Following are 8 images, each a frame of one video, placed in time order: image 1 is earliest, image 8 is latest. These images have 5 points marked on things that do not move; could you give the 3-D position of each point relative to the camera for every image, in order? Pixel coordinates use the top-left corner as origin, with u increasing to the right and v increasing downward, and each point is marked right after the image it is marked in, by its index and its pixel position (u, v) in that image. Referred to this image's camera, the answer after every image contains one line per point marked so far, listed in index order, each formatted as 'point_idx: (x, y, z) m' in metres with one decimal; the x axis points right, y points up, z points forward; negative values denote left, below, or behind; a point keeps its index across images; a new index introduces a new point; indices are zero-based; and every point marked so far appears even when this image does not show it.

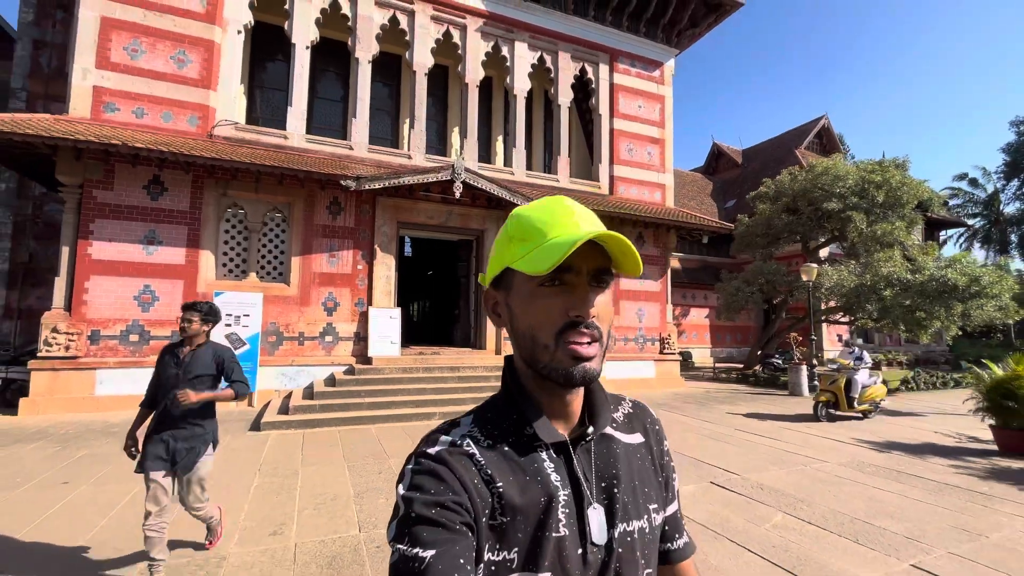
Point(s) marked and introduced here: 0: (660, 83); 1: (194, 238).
0: (+4.0, +5.6, +12.6) m
1: (-5.7, +0.9, +8.3) m
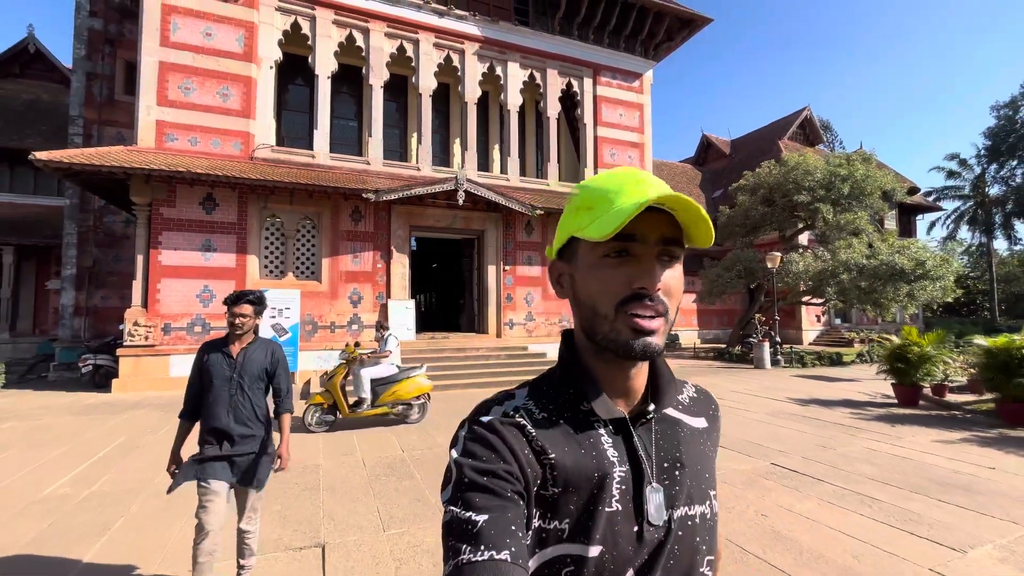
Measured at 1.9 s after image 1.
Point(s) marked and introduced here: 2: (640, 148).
0: (+3.8, +5.9, +14.0) m
1: (-5.8, +0.9, +10.0) m
2: (+3.8, +4.2, +13.9) m
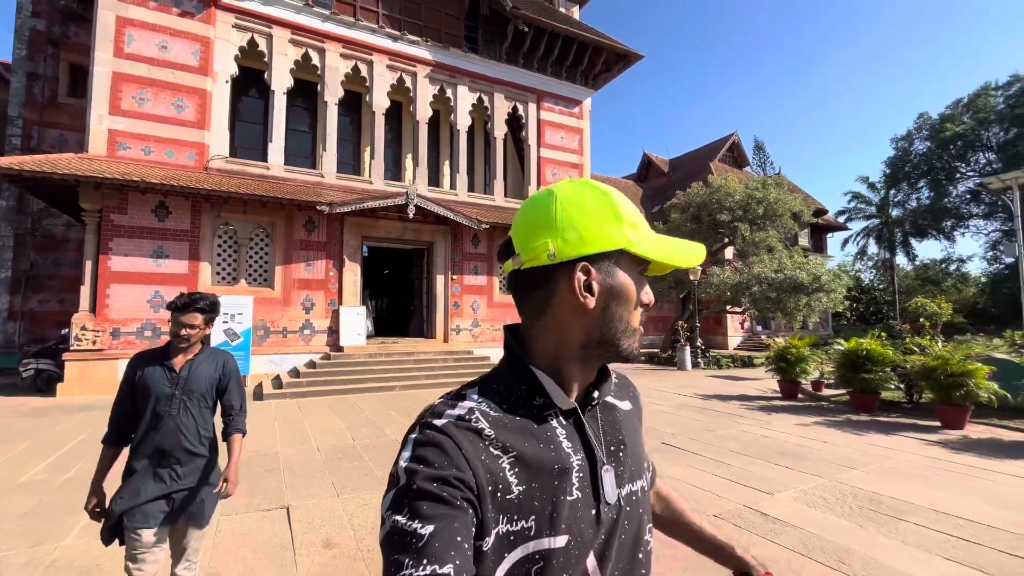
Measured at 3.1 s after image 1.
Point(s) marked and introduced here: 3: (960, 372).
0: (+2.2, +5.6, +15.3) m
1: (-7.0, +0.8, +10.3) m
2: (+2.2, +3.9, +15.2) m
3: (+6.4, -1.2, +6.7) m
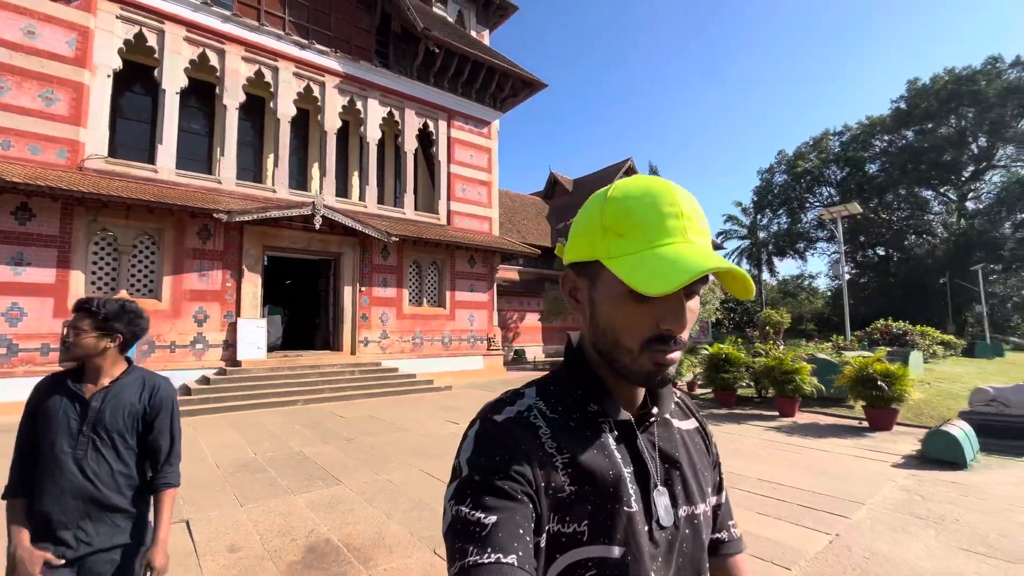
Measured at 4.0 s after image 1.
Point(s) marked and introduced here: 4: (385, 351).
0: (-0.9, +5.2, +16.1) m
1: (-8.9, +0.6, +9.3) m
2: (-0.8, +3.5, +15.9) m
3: (+4.9, -1.4, +8.2) m
4: (-3.6, -1.8, +13.2) m
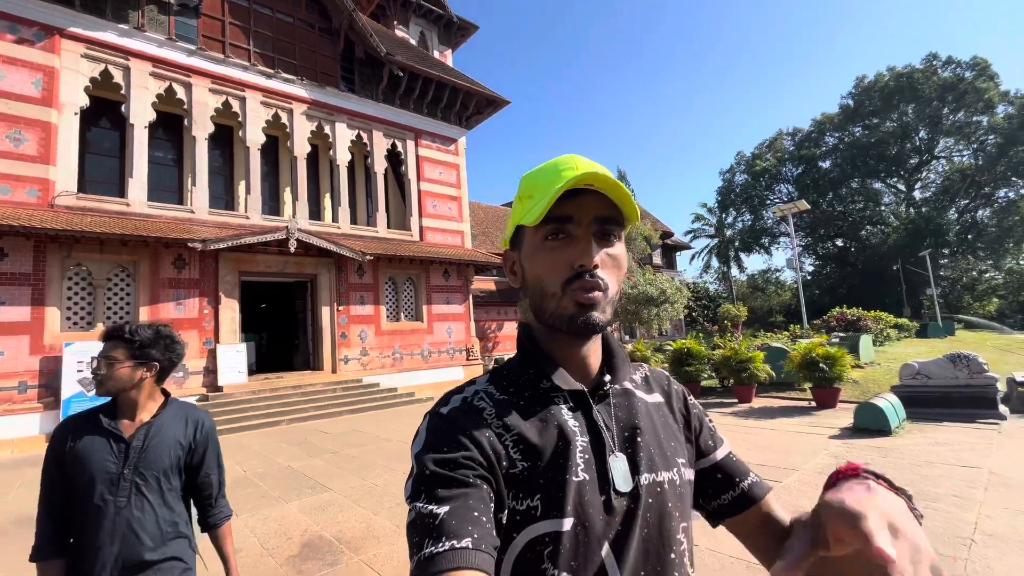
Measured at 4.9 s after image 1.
0: (-2.0, +4.8, +16.6) m
1: (-9.5, -0.2, +9.4) m
2: (-1.9, +3.1, +16.4) m
3: (+4.4, -1.3, +8.9) m
4: (-4.2, -2.3, +13.5) m
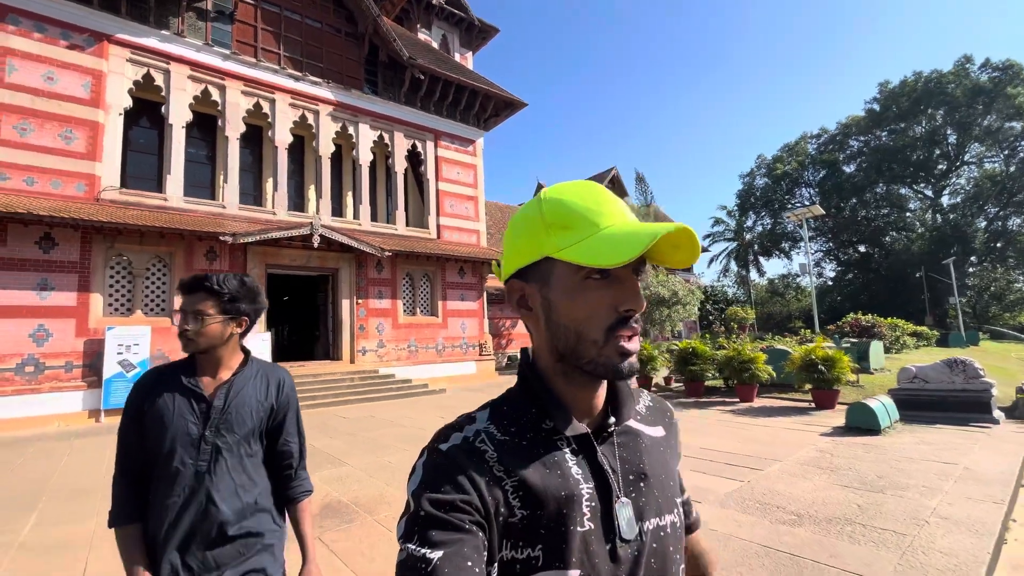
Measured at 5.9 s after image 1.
0: (-1.4, +4.9, +17.1) m
1: (-9.3, +0.1, +10.1) m
2: (-1.4, +3.2, +16.9) m
3: (+4.6, -1.4, +9.2) m
4: (-3.9, -2.1, +14.1) m
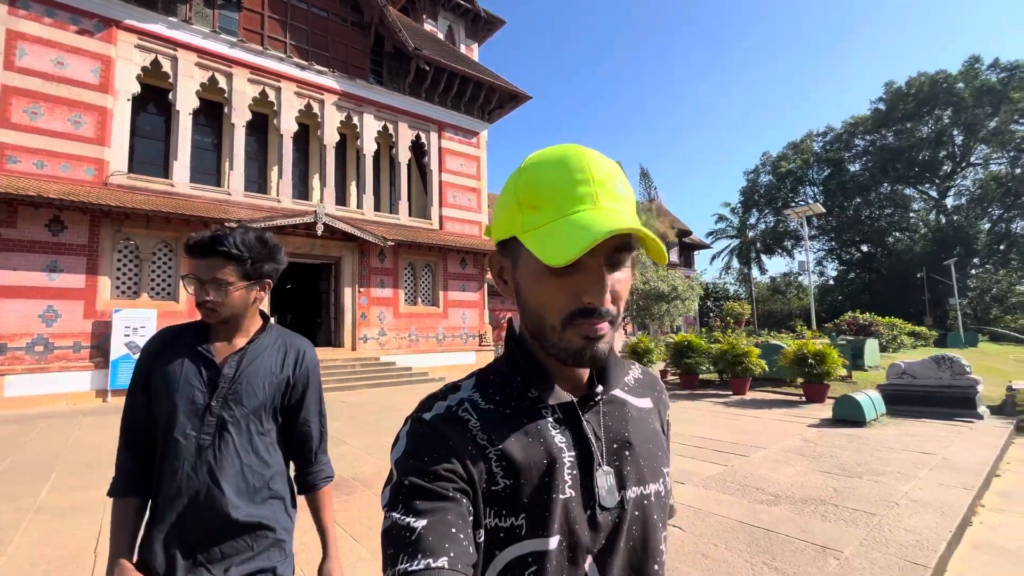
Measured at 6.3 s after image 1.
0: (-1.3, +5.2, +17.2) m
1: (-9.3, +0.5, +10.3) m
2: (-1.3, +3.5, +17.0) m
3: (+4.6, -1.3, +9.3) m
4: (-4.0, -1.8, +14.3) m
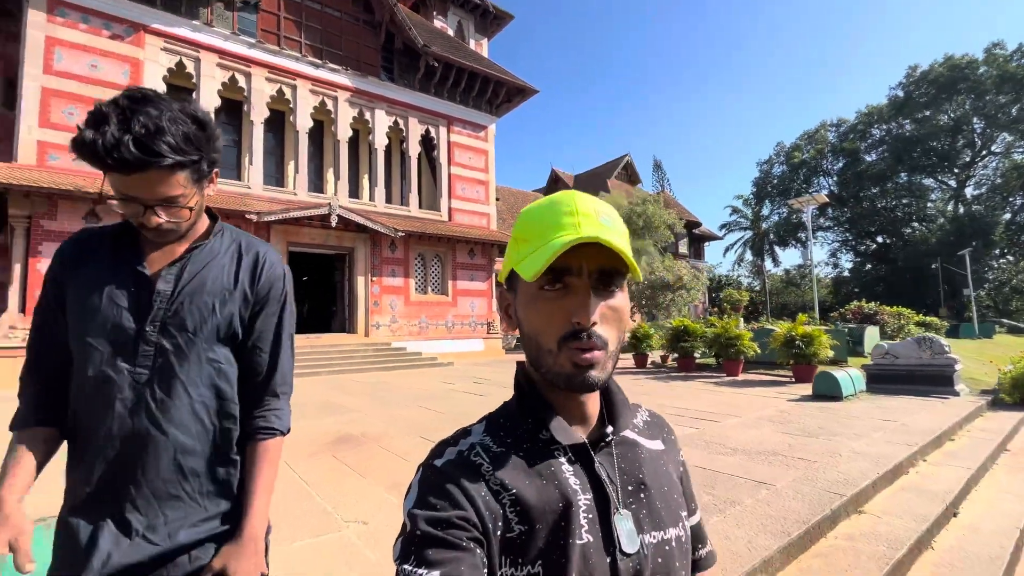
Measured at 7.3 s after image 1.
0: (-1.1, +5.6, +17.7) m
1: (-9.2, +0.8, +11.1) m
2: (-1.0, +3.9, +17.5) m
3: (+4.6, -1.0, +9.7) m
4: (-3.8, -1.5, +14.9) m
